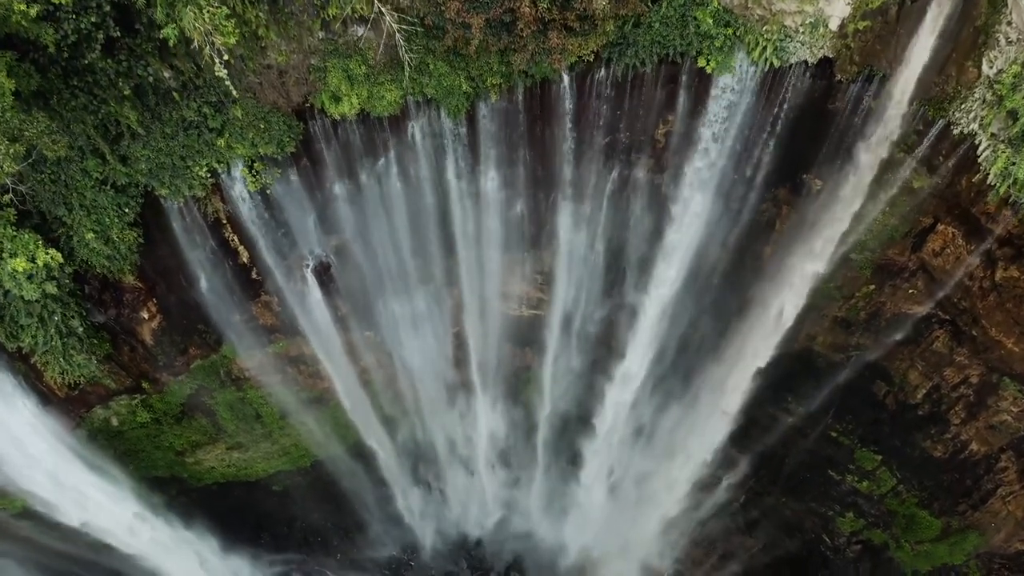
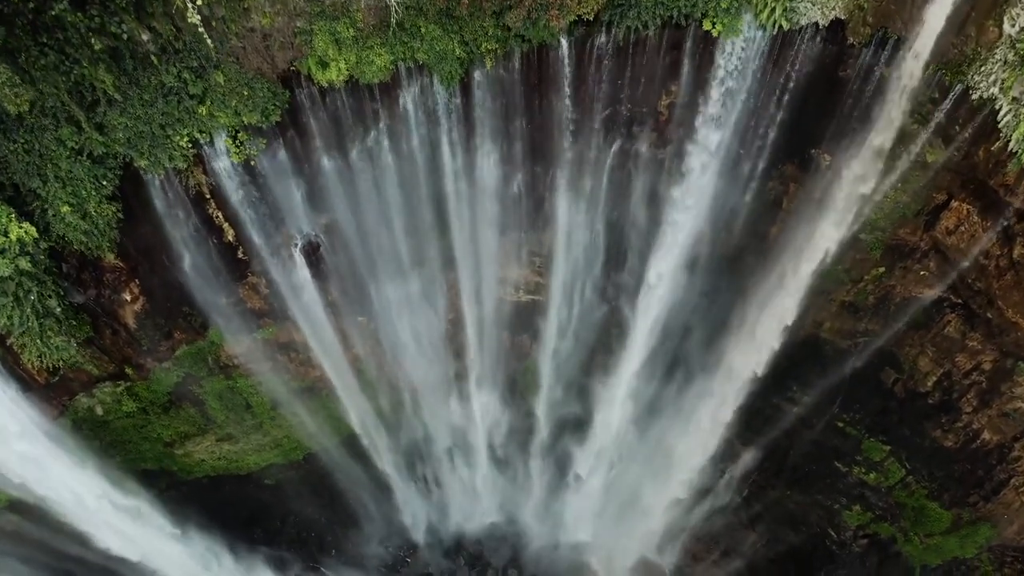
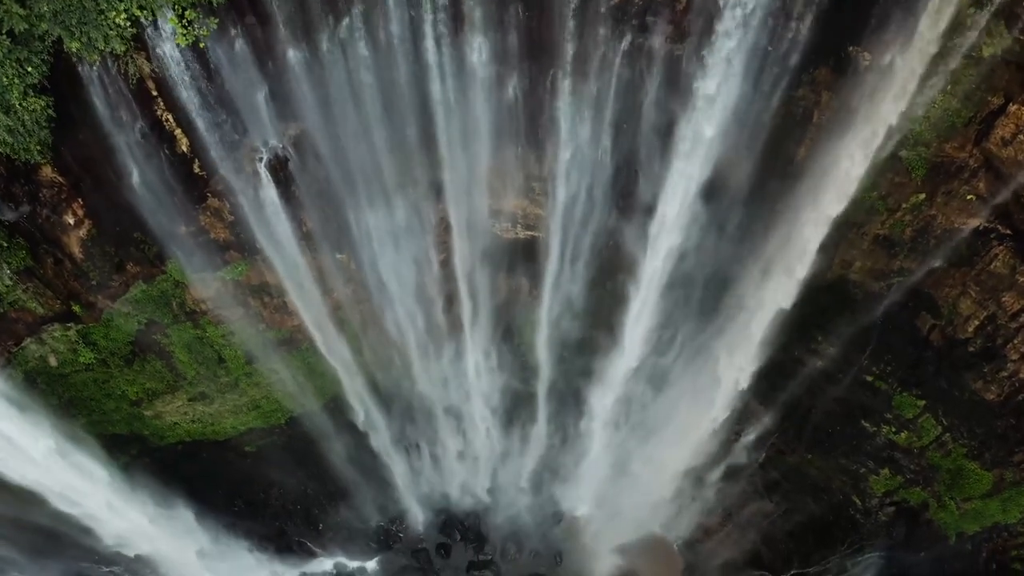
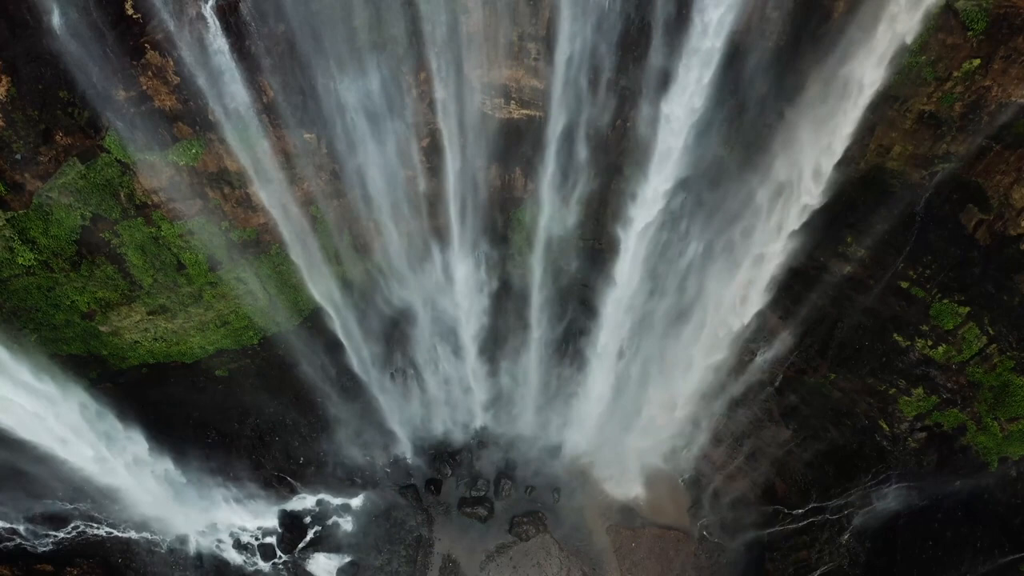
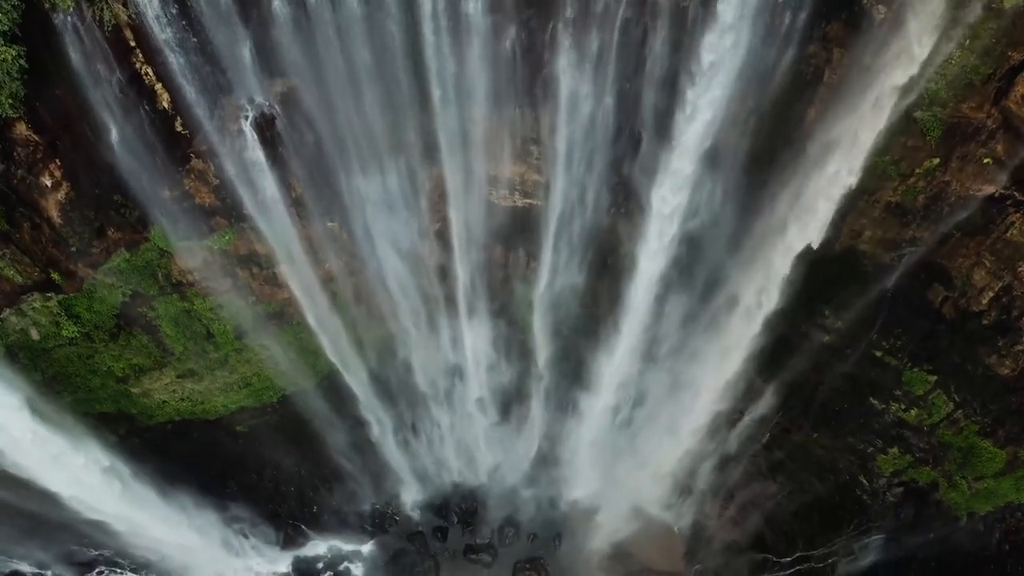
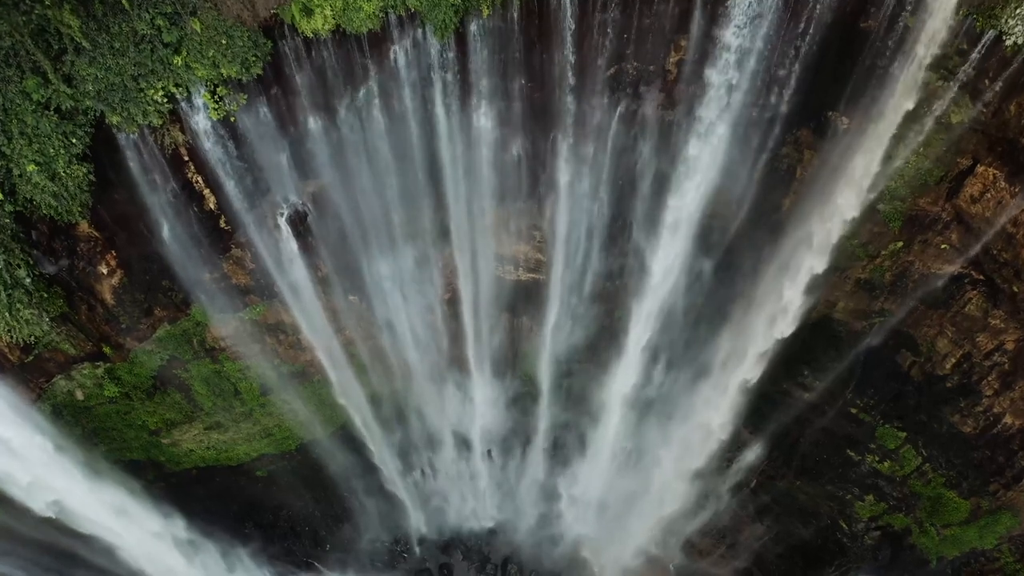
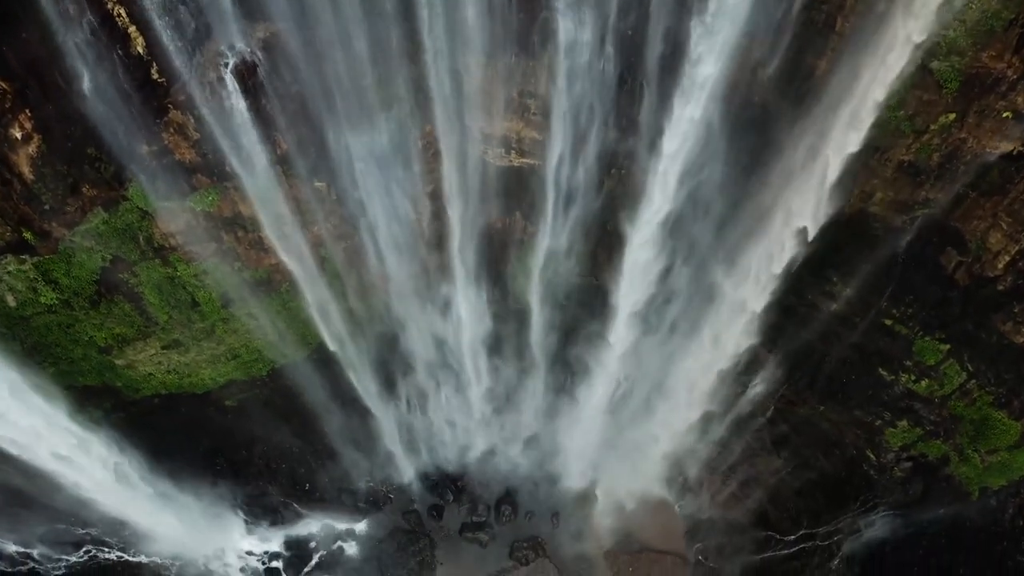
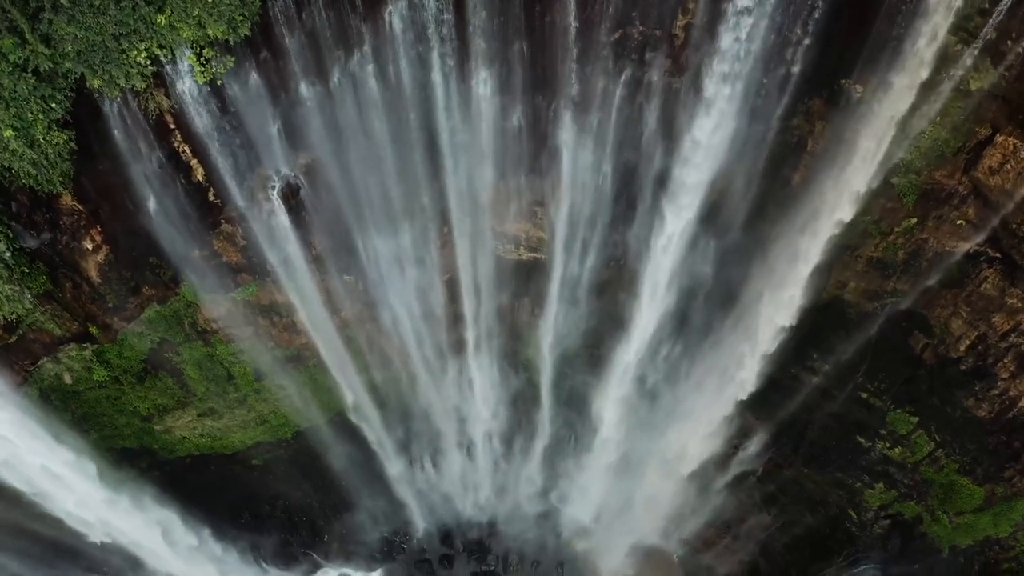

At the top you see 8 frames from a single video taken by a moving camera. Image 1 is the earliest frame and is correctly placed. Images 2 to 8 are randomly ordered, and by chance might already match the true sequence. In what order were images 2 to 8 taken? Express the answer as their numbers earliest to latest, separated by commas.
2, 6, 8, 3, 5, 7, 4
